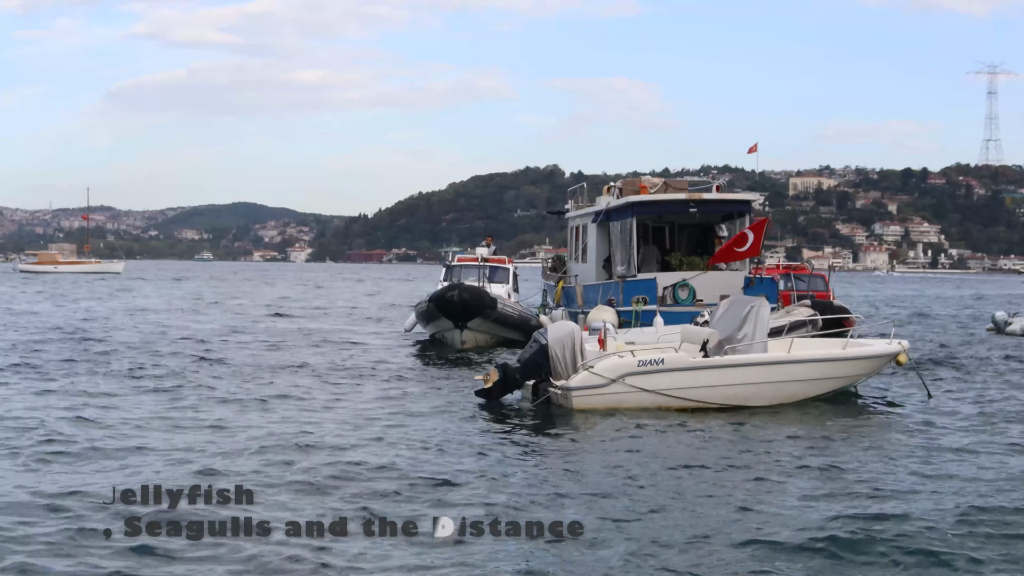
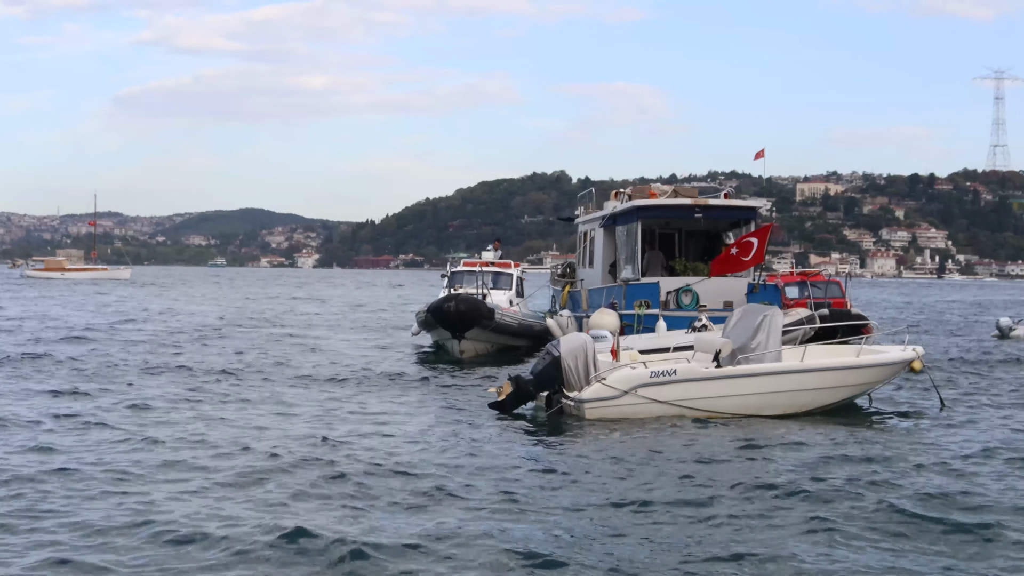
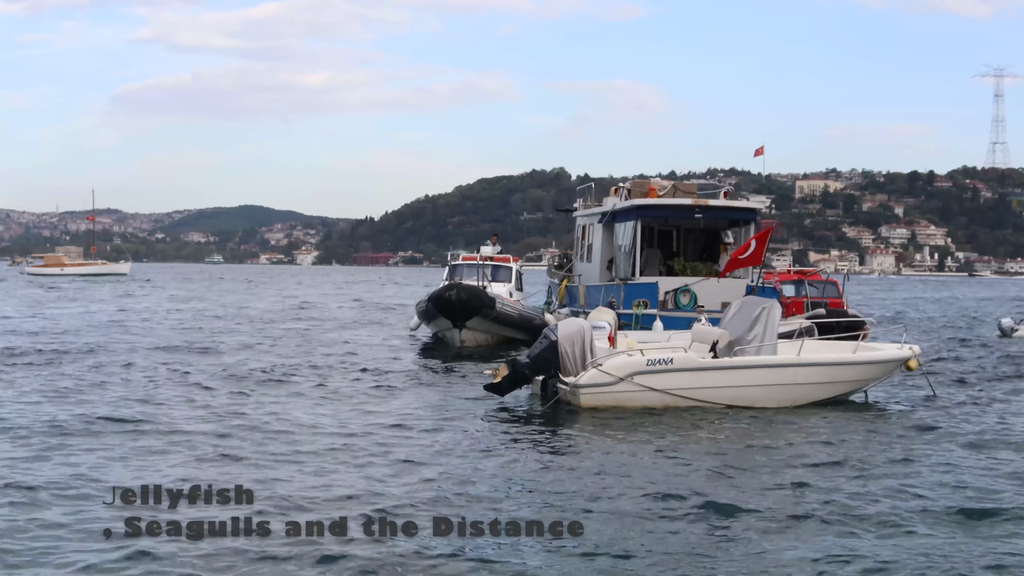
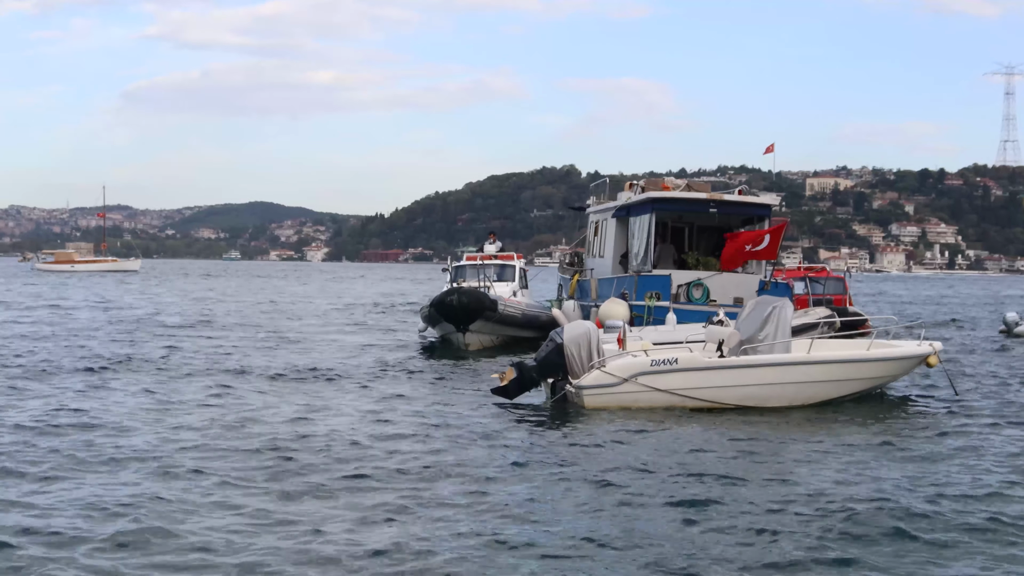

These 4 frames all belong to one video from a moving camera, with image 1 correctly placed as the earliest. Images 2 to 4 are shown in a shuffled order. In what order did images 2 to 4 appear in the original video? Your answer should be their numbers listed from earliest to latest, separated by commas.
3, 2, 4
